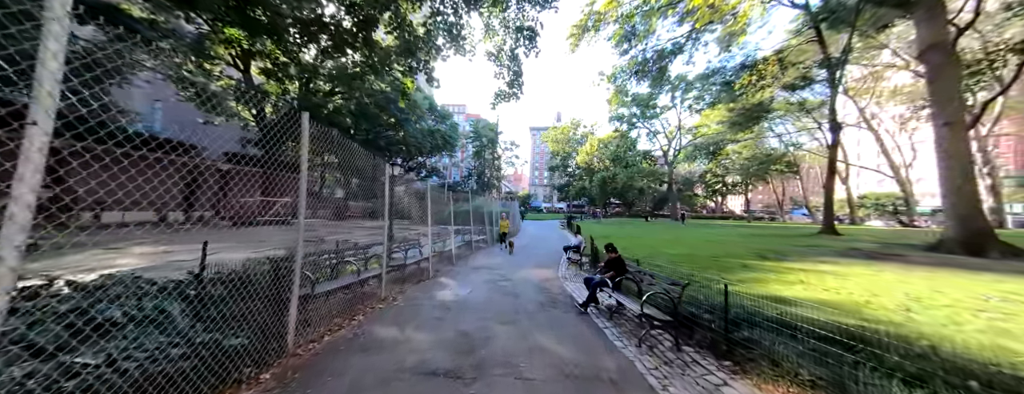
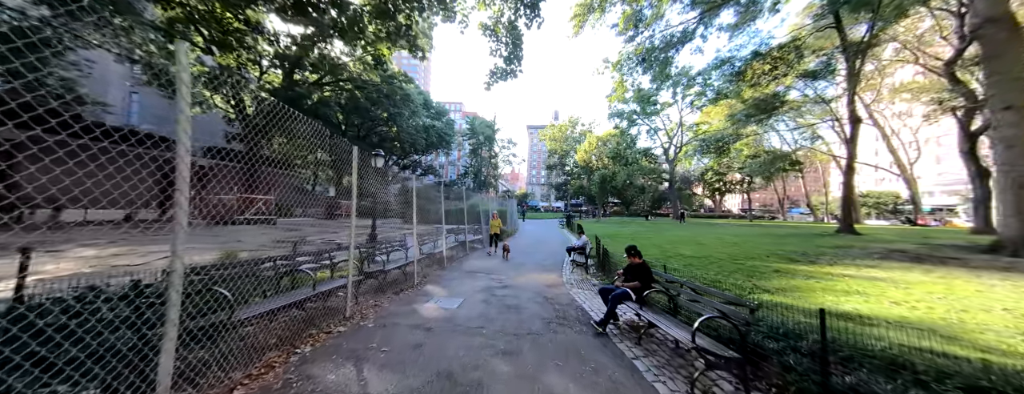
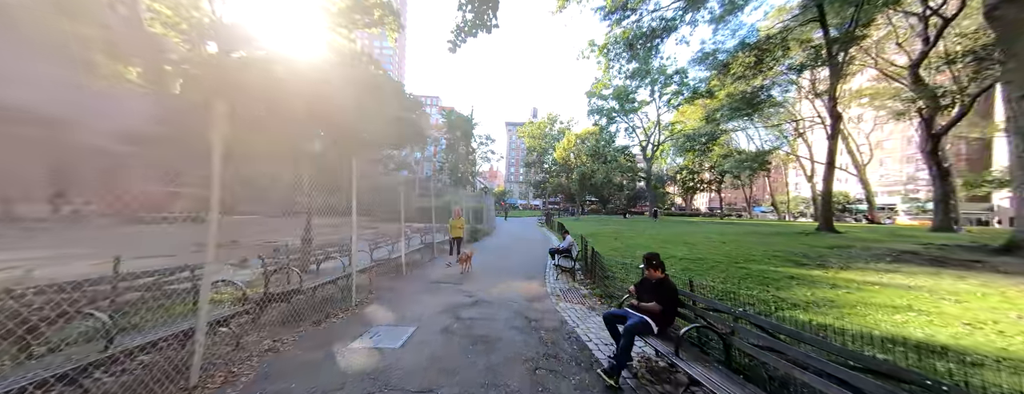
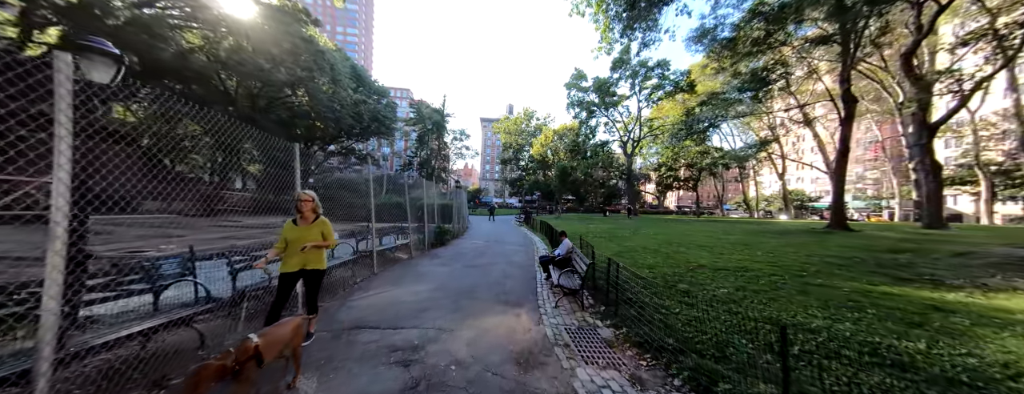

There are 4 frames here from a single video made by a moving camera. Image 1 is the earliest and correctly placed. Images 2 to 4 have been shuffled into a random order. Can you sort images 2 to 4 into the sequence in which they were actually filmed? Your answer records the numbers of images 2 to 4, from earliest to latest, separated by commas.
2, 3, 4
